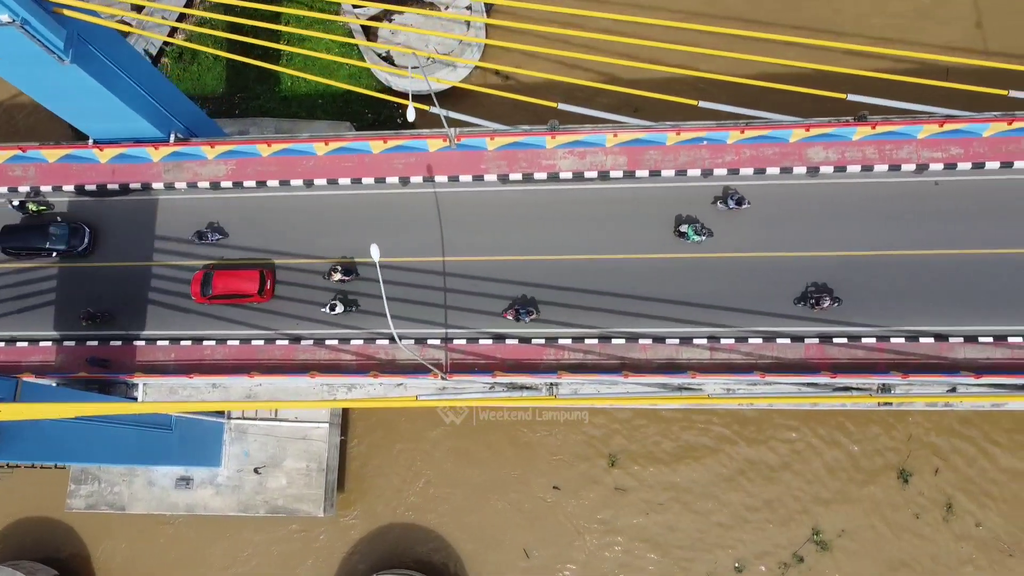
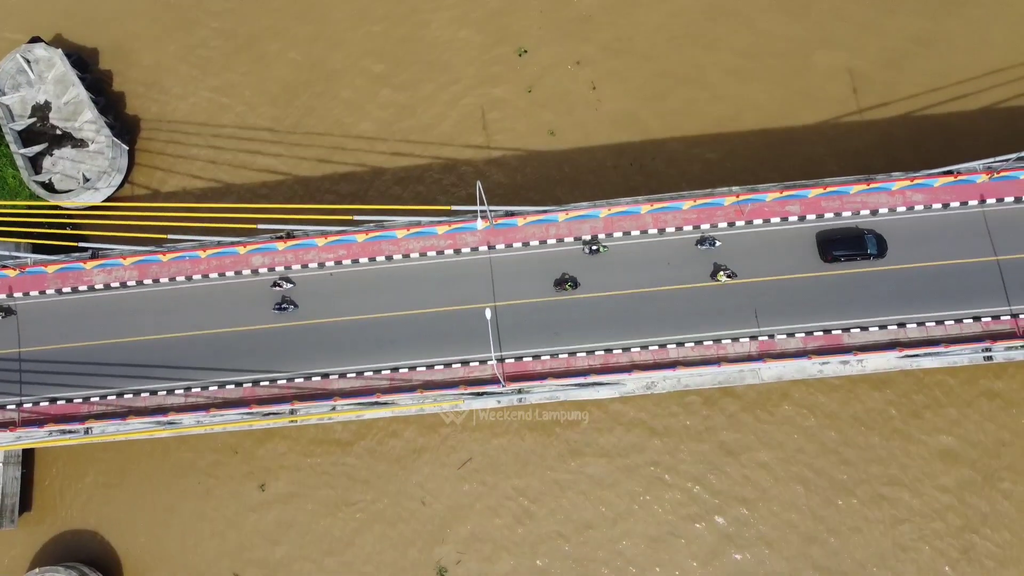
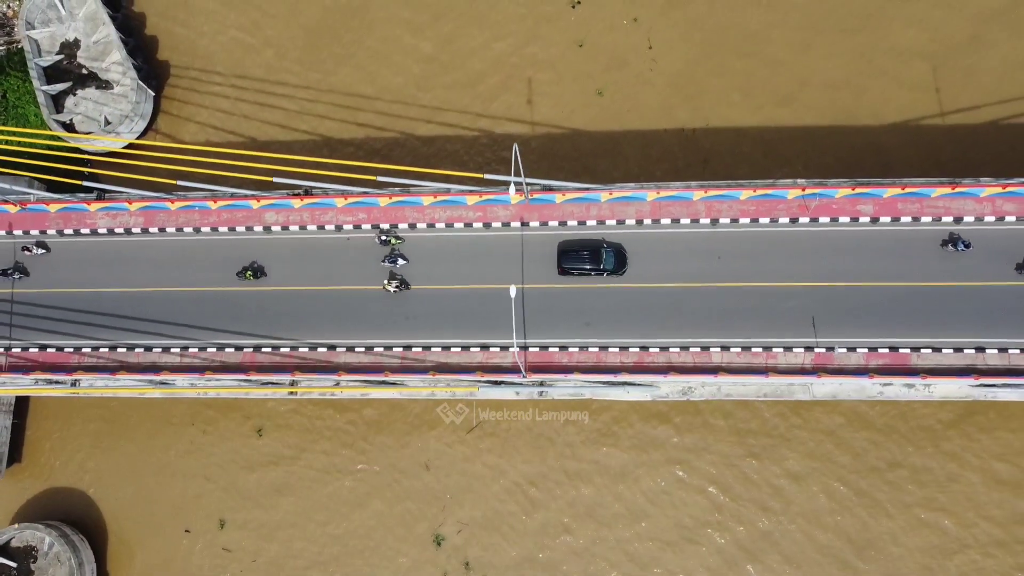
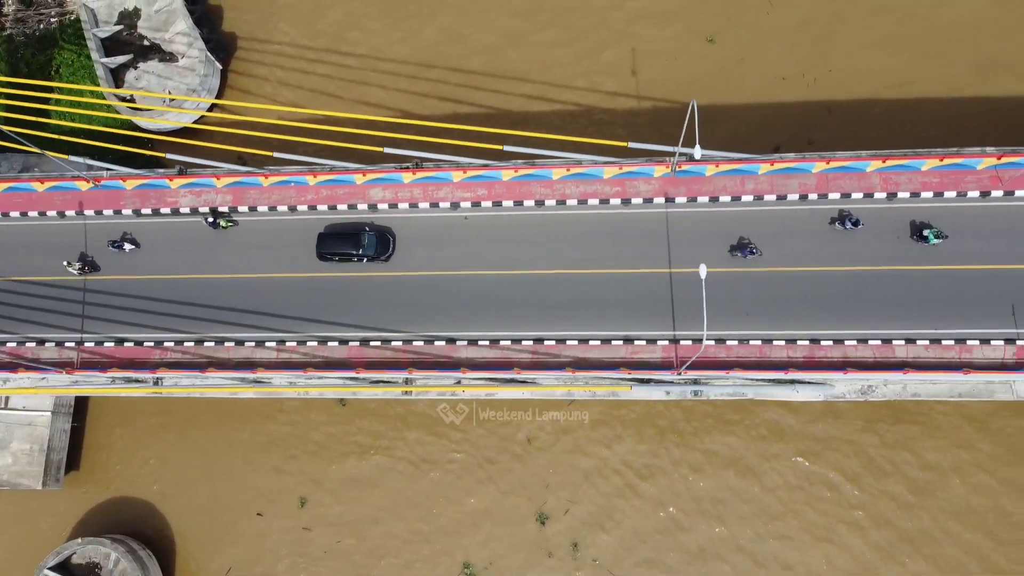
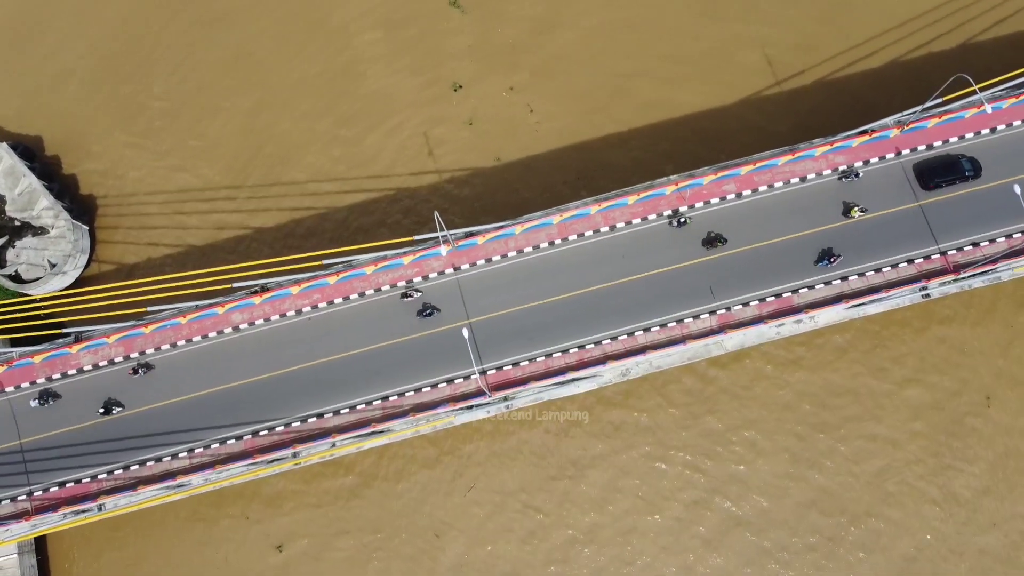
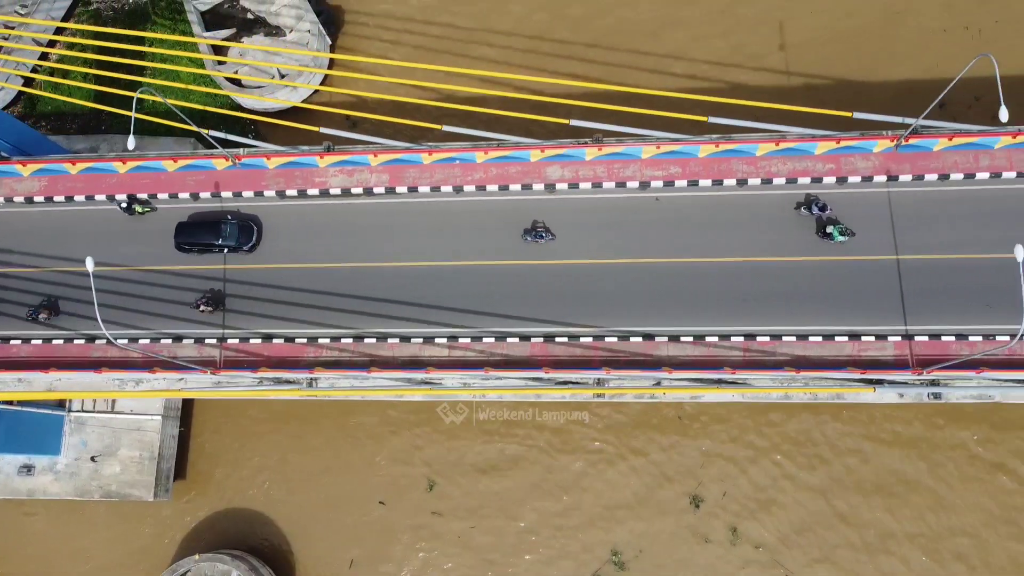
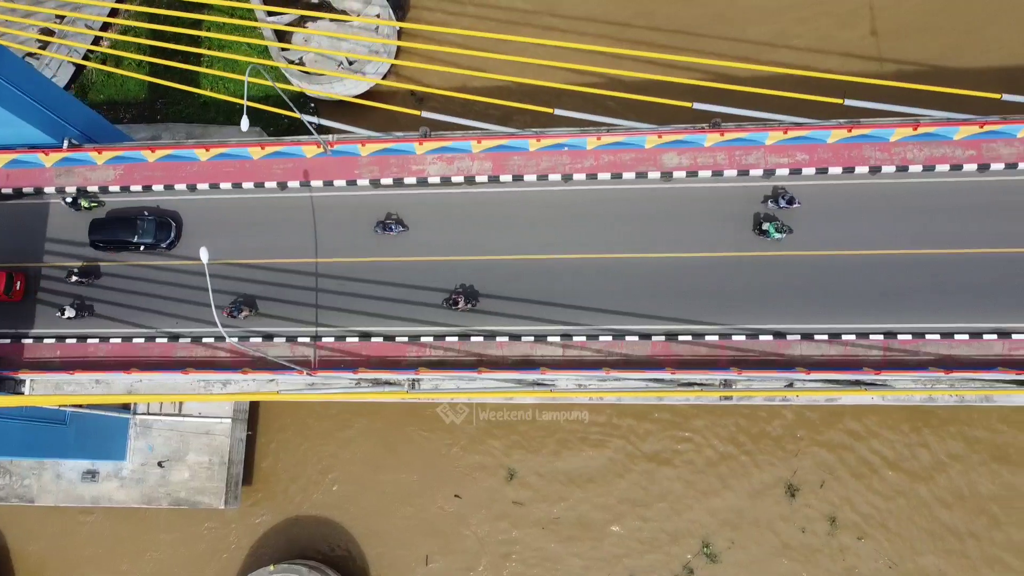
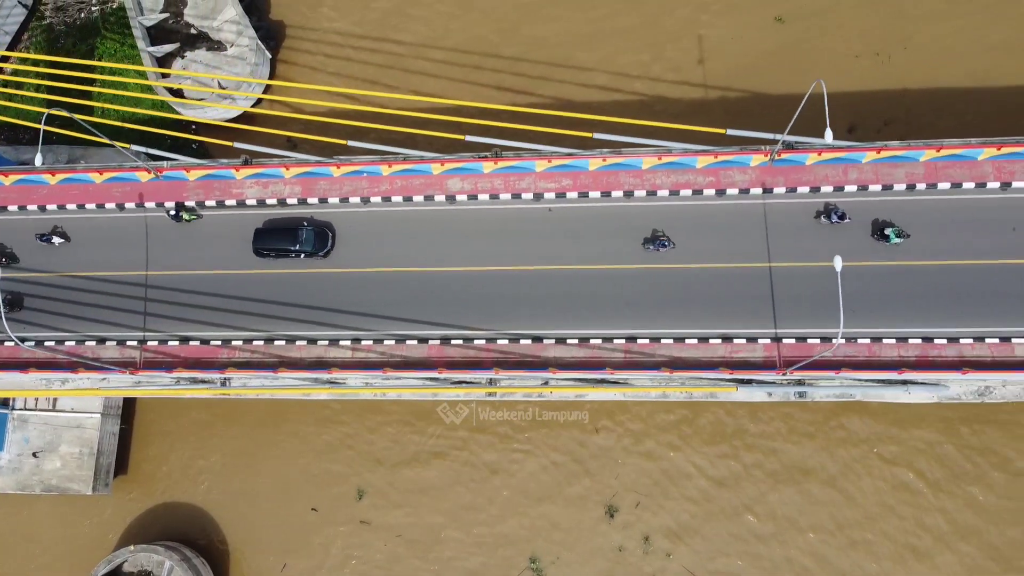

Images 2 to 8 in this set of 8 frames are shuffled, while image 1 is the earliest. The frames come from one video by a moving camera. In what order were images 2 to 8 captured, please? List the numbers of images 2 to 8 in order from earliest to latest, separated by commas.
7, 6, 8, 4, 3, 2, 5
